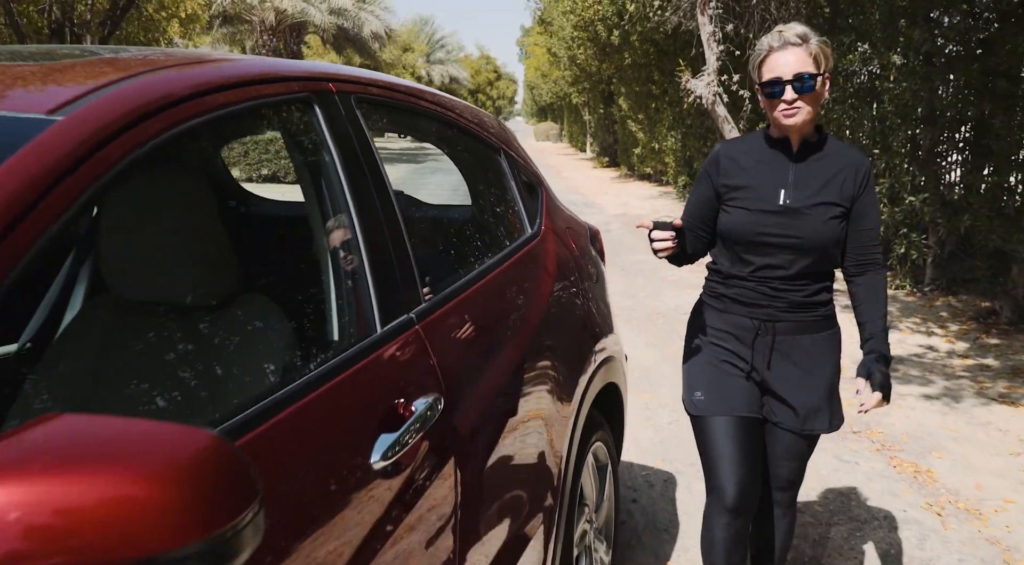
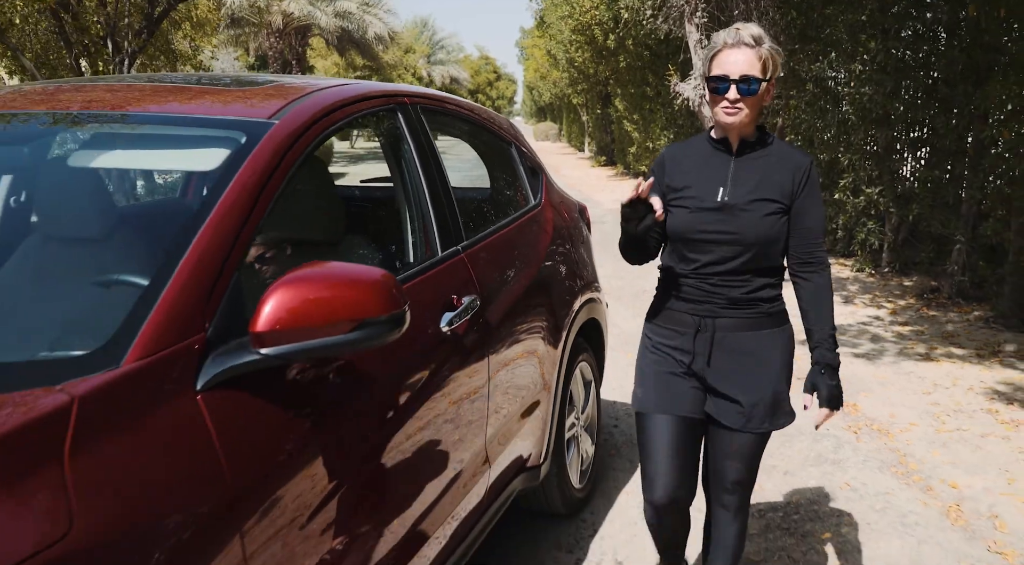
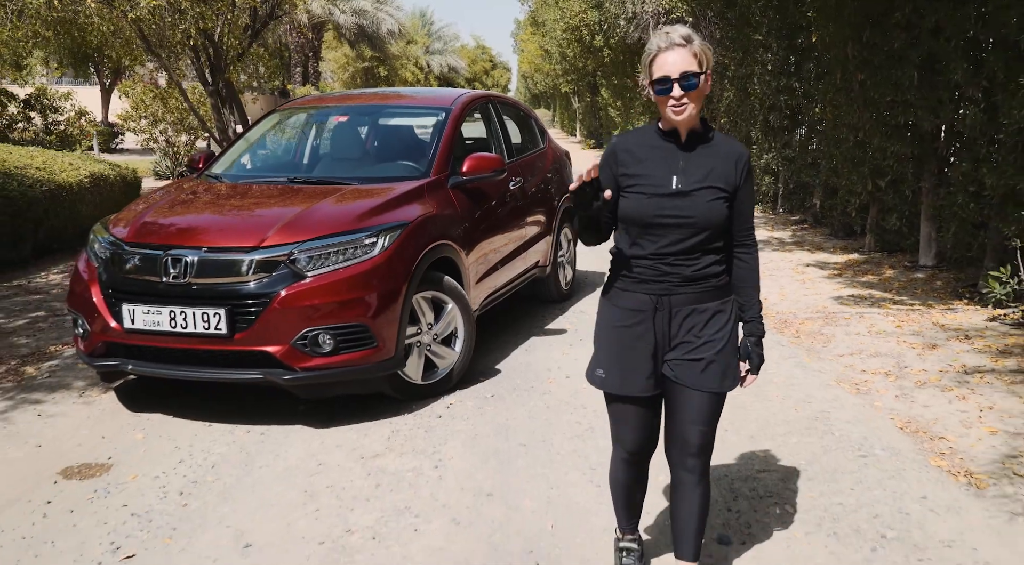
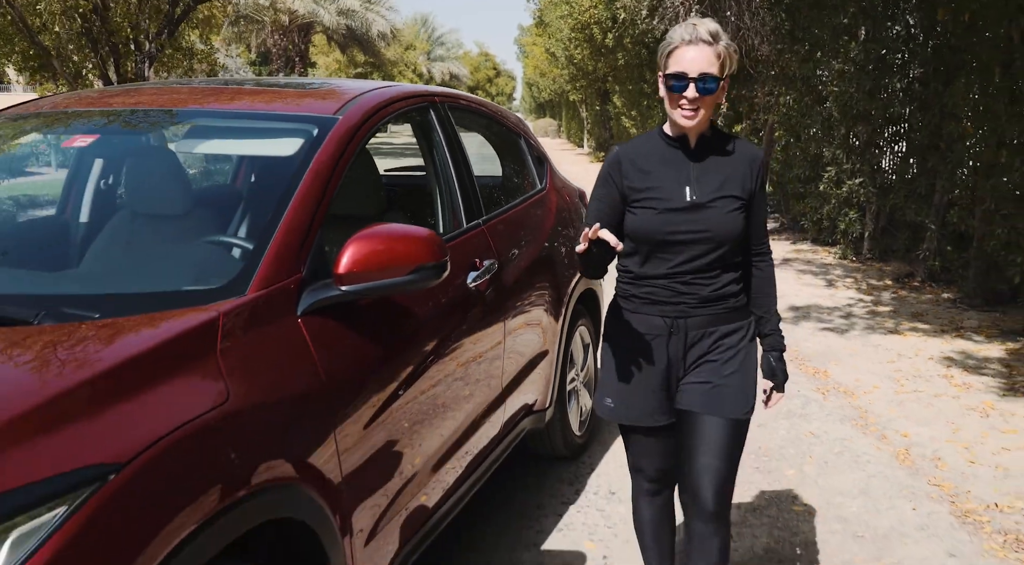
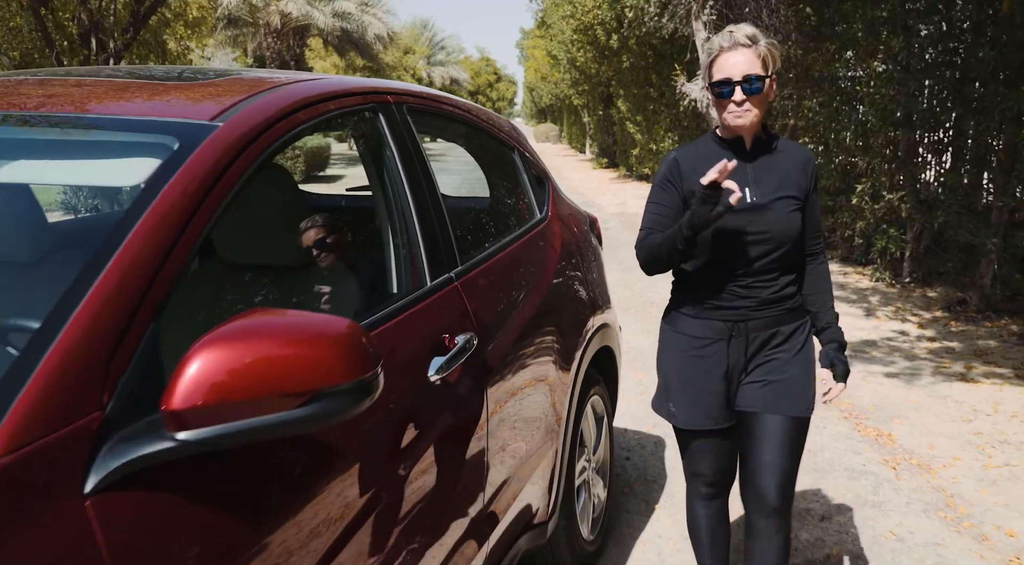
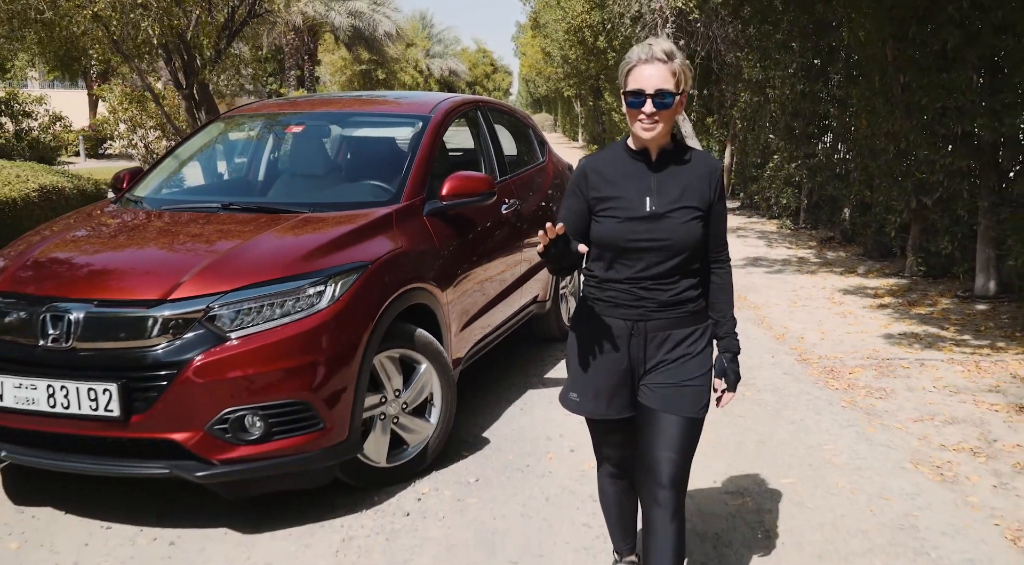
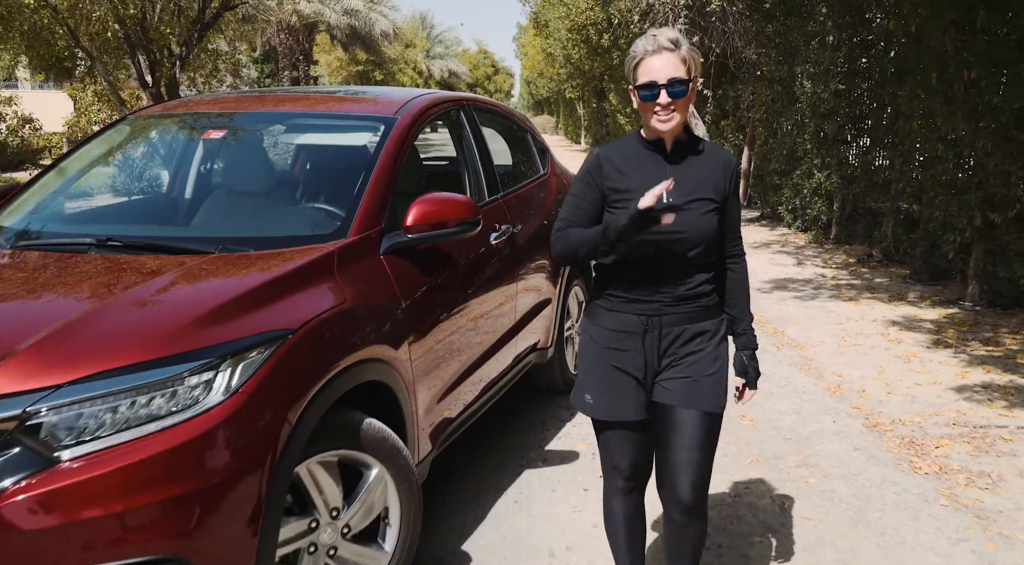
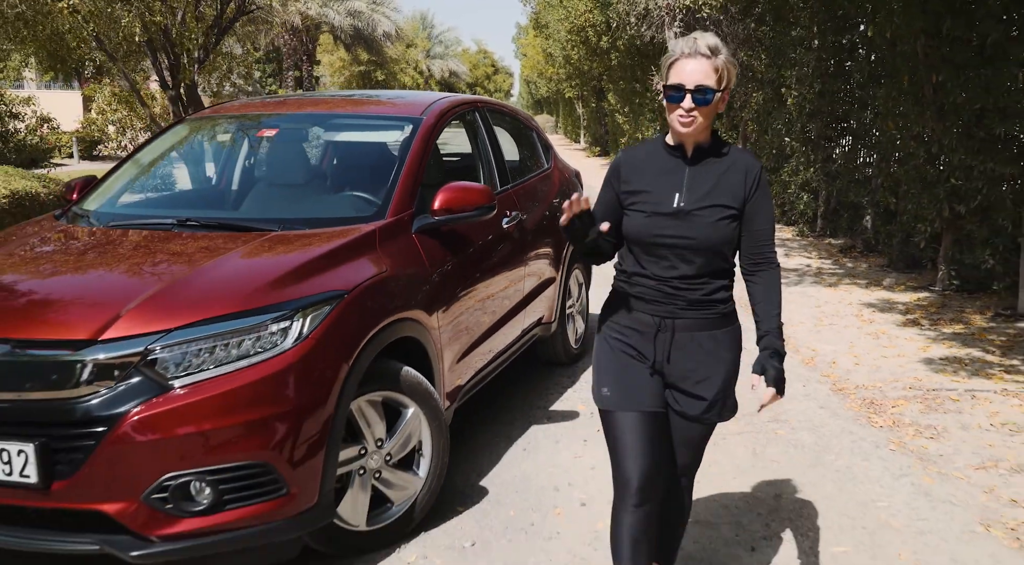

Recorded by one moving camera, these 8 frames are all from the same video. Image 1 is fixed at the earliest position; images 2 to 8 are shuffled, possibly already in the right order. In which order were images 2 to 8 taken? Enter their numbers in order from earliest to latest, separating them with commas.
5, 2, 4, 7, 8, 6, 3
